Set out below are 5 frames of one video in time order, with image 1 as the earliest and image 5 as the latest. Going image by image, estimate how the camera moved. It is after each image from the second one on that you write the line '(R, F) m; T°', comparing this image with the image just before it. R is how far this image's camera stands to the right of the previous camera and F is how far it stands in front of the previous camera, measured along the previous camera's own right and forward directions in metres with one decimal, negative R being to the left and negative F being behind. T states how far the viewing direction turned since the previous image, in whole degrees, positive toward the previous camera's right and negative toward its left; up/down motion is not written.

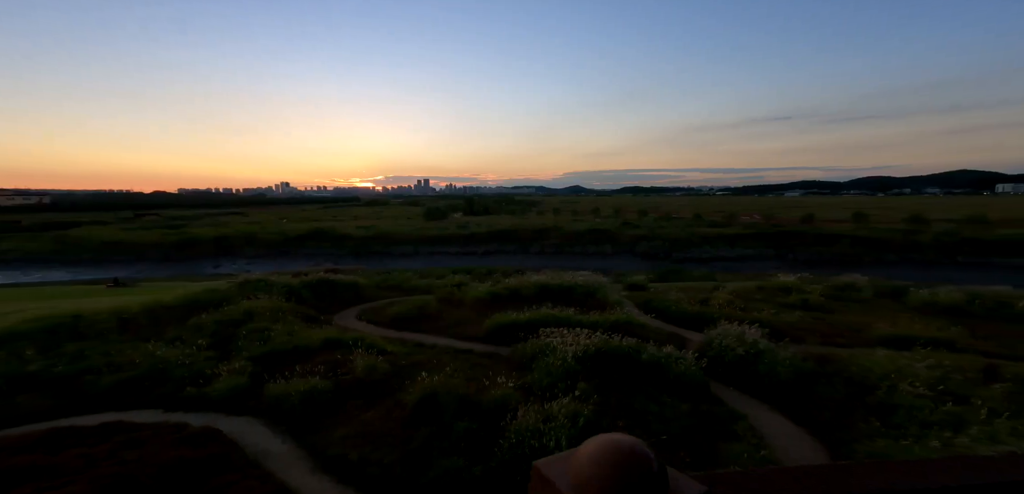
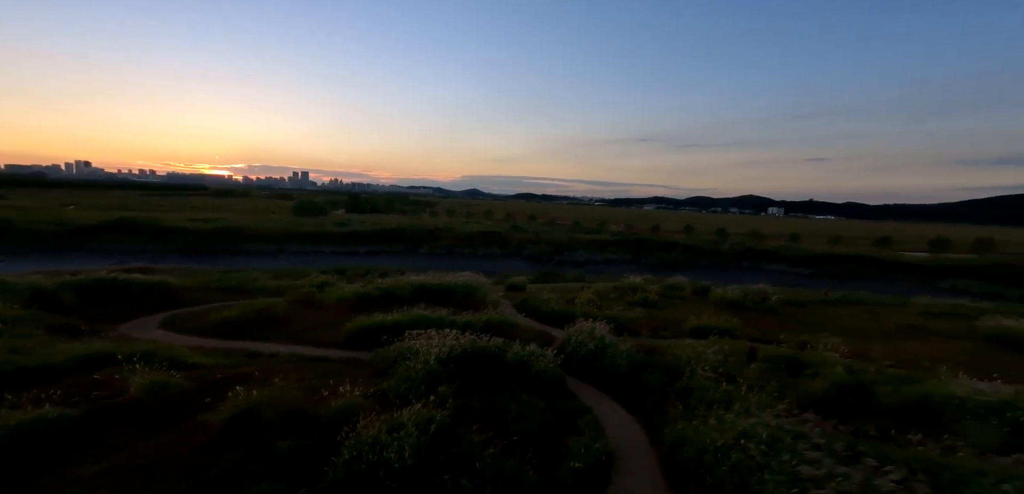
(+0.9, +0.2) m; +18°
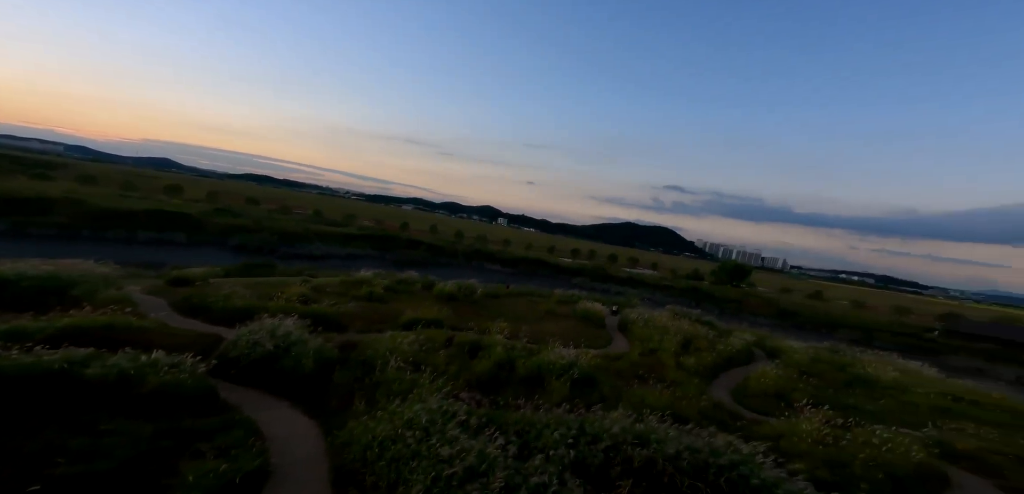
(+1.3, +0.2) m; +37°
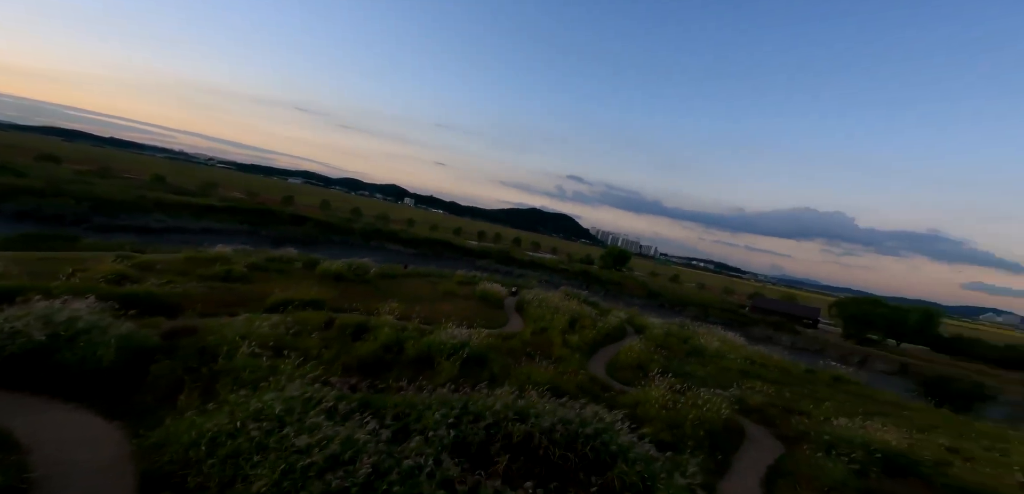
(+0.8, -0.1) m; +15°
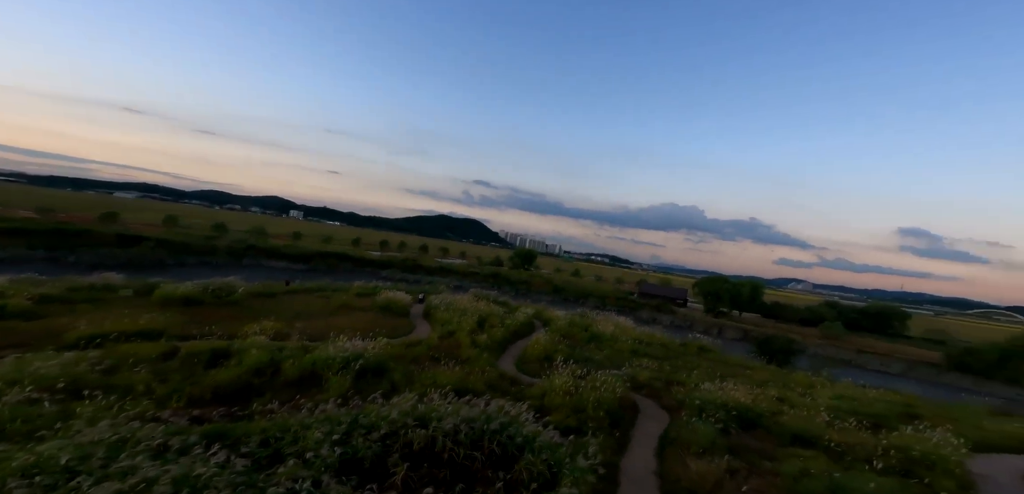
(+3.6, -1.2) m; +12°
